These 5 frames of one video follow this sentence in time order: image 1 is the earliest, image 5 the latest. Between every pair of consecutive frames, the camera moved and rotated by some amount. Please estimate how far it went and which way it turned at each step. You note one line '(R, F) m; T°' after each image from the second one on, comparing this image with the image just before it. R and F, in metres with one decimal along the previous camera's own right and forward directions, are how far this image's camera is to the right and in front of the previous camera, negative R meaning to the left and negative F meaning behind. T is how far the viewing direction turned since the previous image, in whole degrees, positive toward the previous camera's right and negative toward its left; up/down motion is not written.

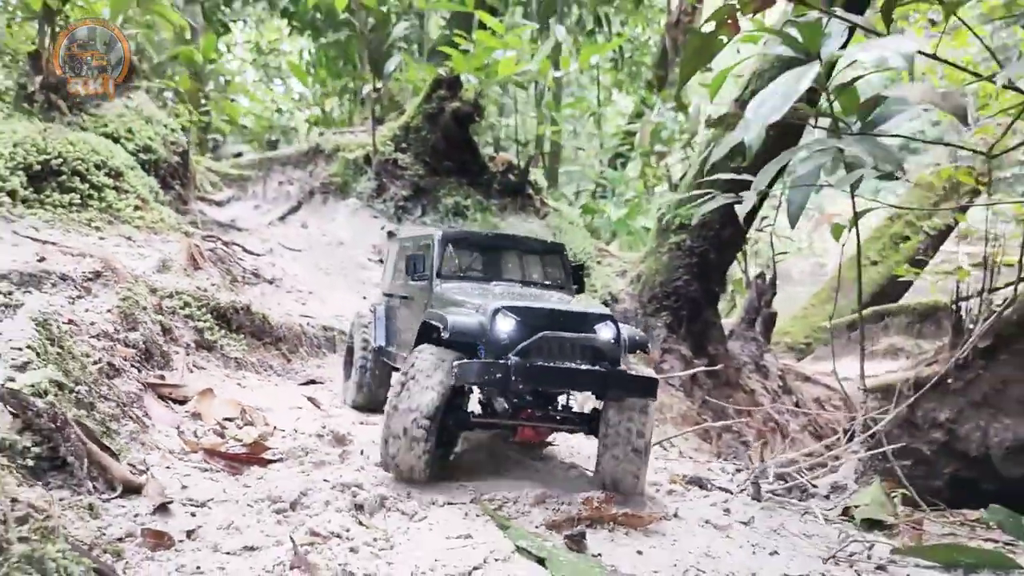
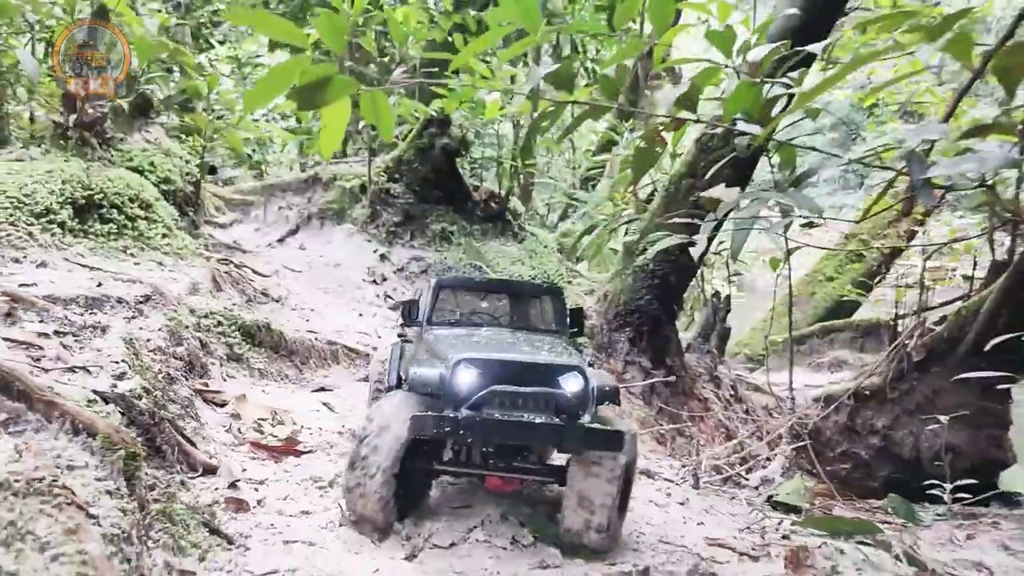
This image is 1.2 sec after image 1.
(0.0, -0.6) m; +2°
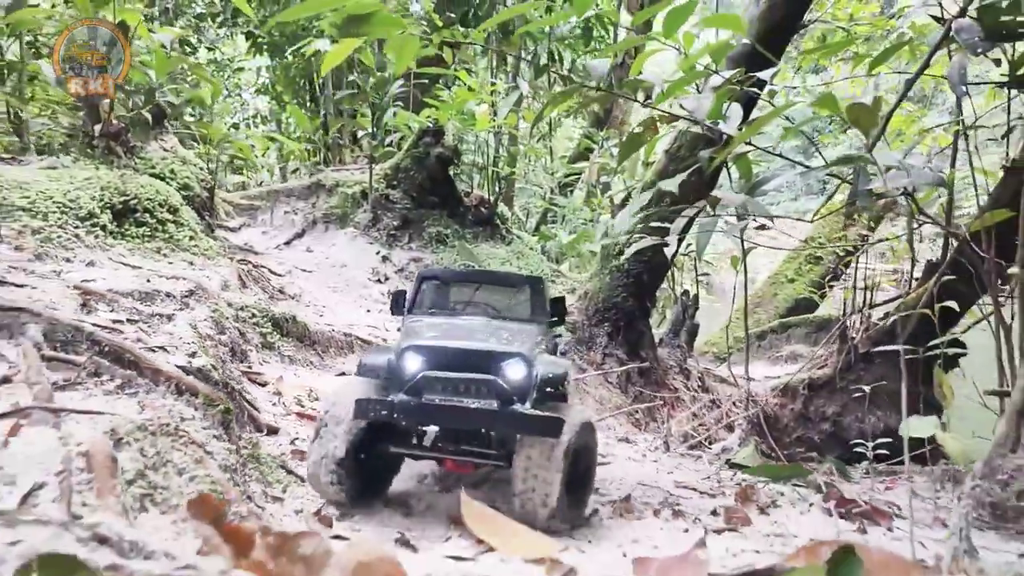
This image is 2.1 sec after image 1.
(-0.1, -0.5) m; +2°
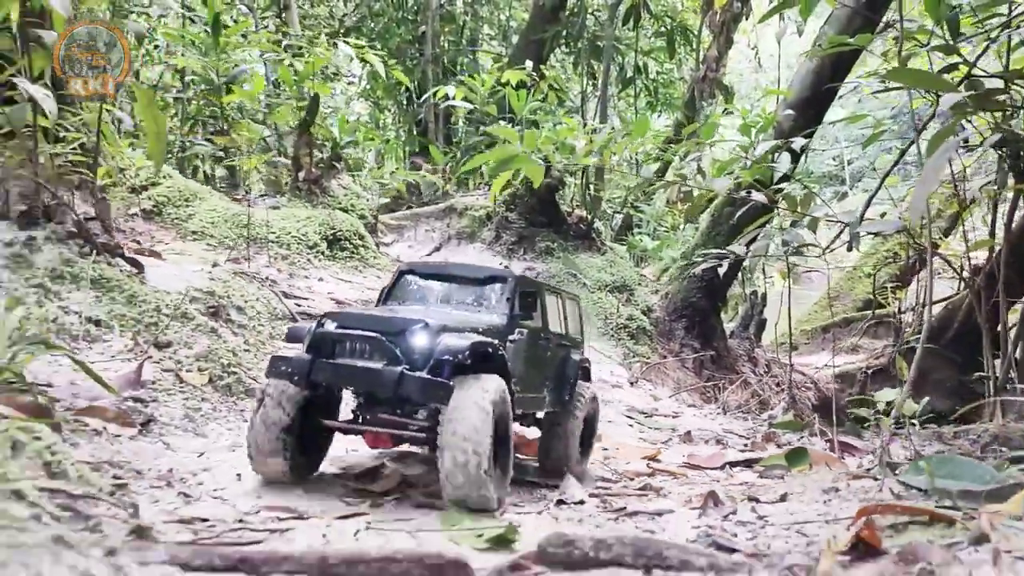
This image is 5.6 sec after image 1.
(-0.1, -1.7) m; -6°
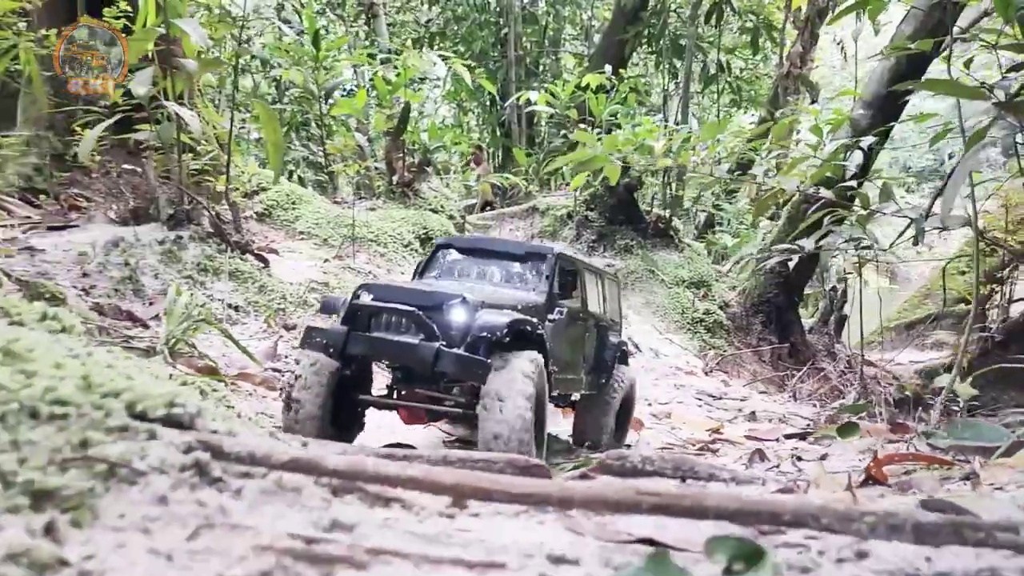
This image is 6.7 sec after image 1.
(0.0, -0.5) m; -6°
